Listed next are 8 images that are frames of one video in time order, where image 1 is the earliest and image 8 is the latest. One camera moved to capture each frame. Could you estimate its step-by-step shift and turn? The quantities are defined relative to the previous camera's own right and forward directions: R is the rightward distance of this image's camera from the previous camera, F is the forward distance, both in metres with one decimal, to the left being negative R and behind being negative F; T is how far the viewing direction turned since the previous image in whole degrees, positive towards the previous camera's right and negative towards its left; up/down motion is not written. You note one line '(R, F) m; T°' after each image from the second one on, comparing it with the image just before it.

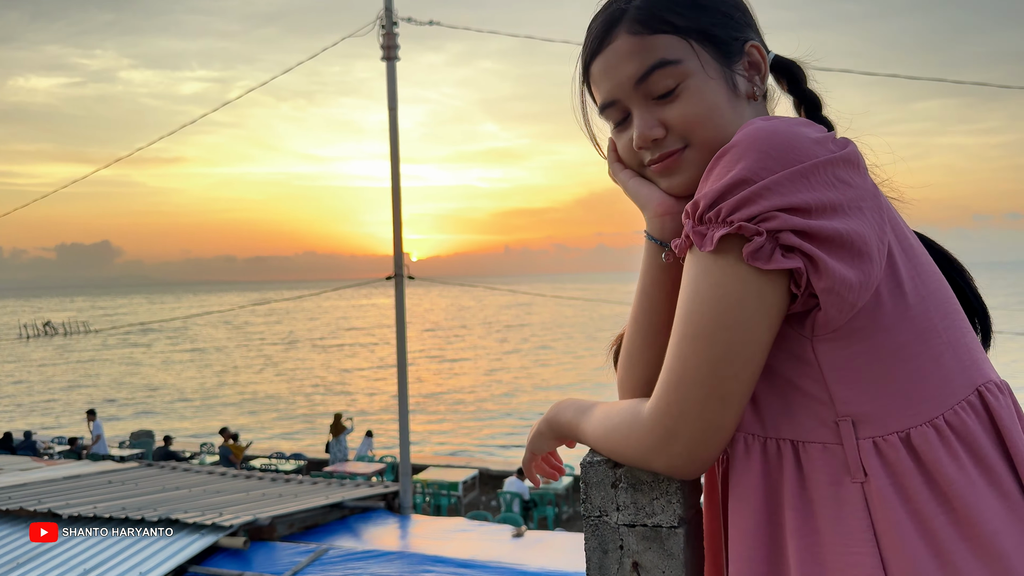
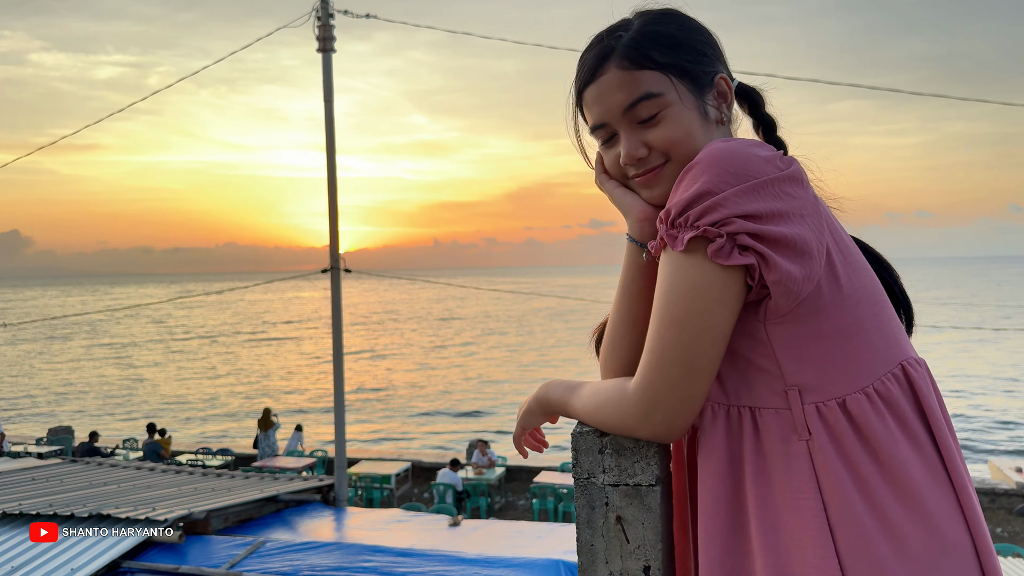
(-0.1, -0.1) m; +6°
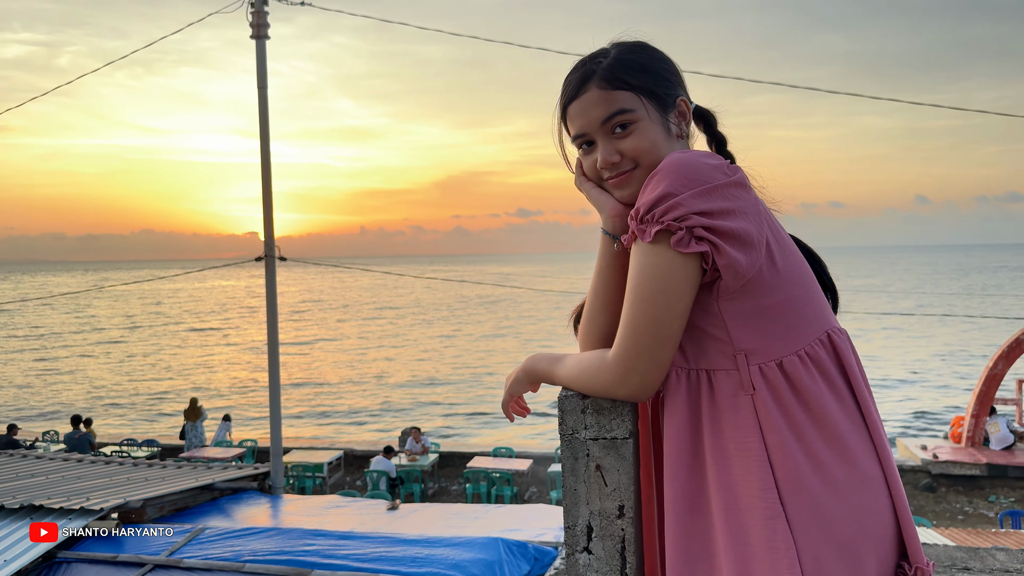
(-0.1, -0.2) m; +6°
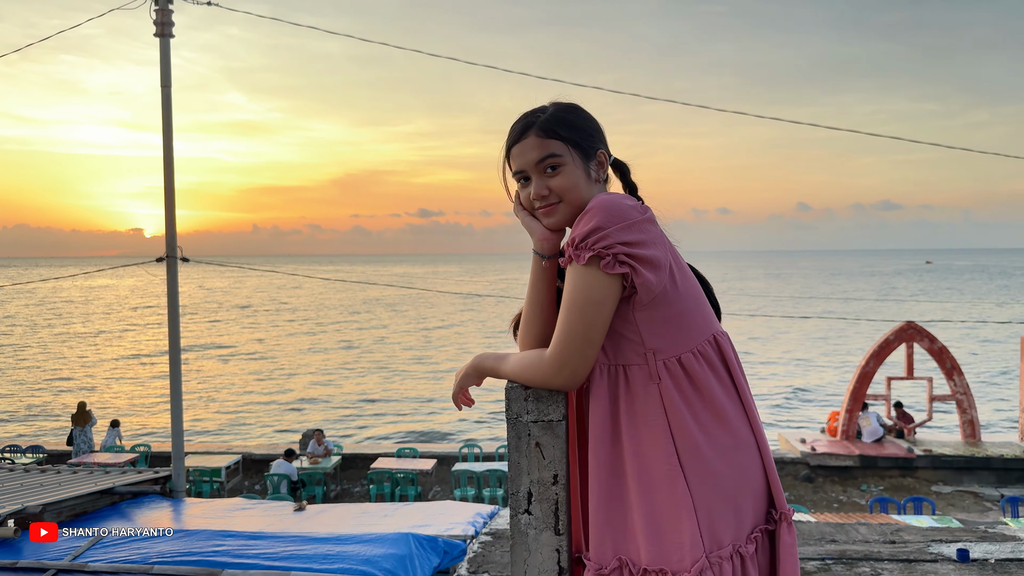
(+0.5, -0.3) m; -13°
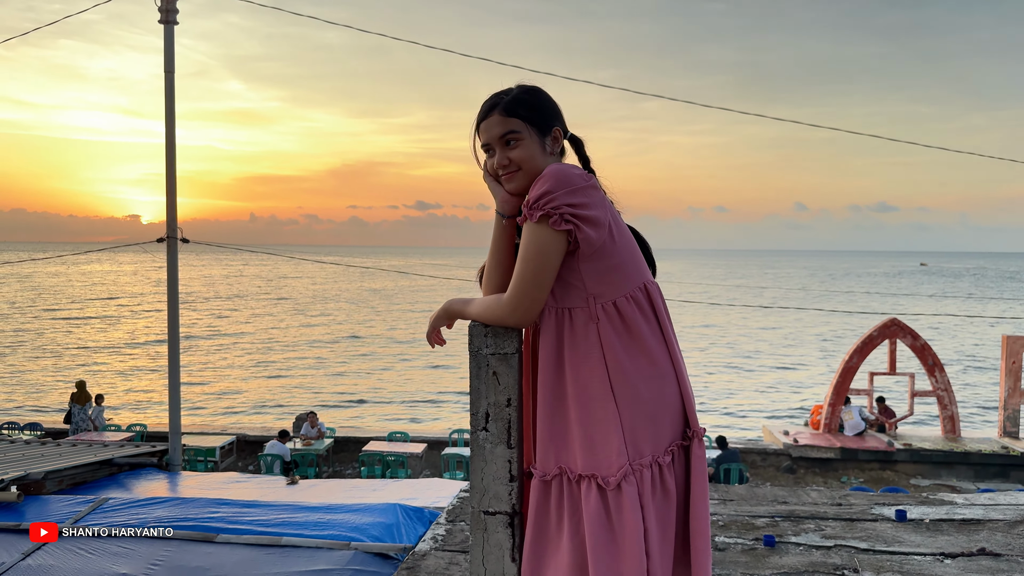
(+0.1, -0.3) m; 0°
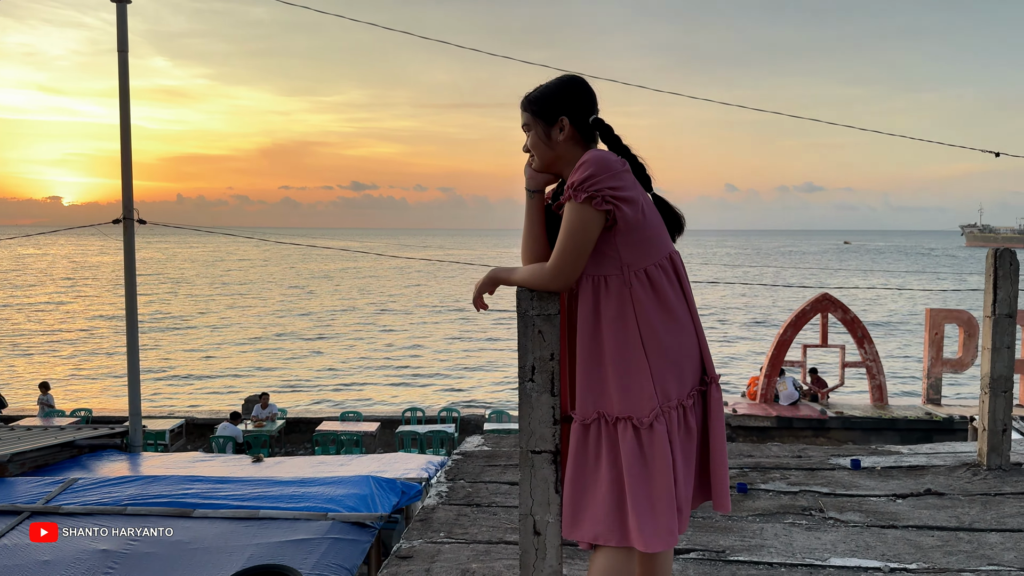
(-0.3, -0.2) m; +5°
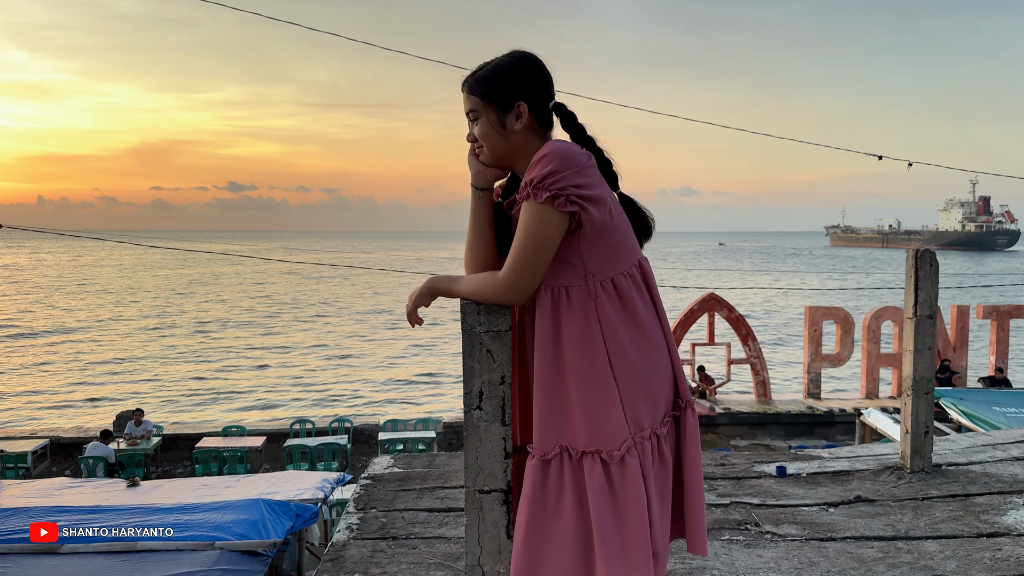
(-0.1, +0.3) m; +9°
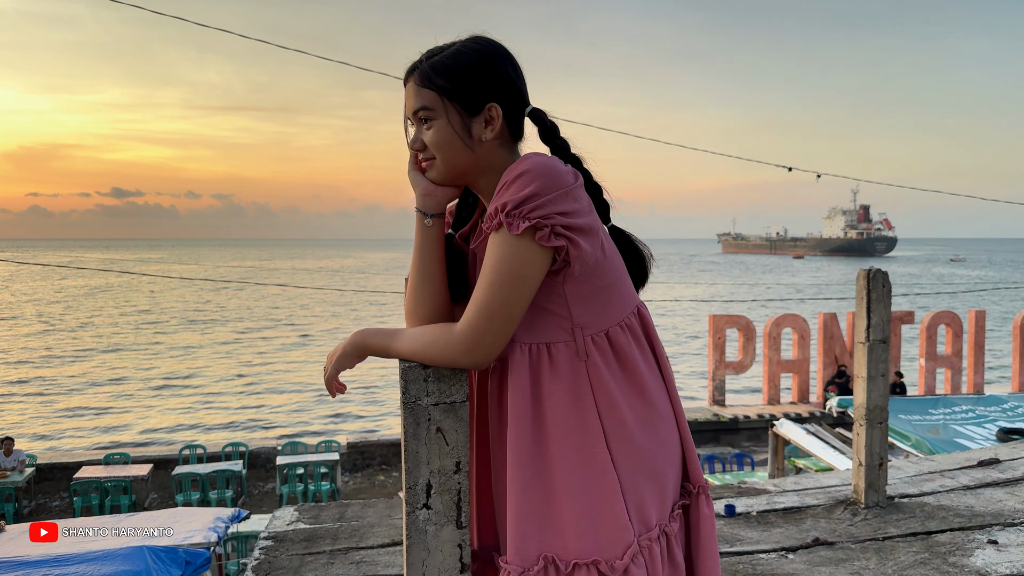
(-0.1, +0.5) m; +8°
